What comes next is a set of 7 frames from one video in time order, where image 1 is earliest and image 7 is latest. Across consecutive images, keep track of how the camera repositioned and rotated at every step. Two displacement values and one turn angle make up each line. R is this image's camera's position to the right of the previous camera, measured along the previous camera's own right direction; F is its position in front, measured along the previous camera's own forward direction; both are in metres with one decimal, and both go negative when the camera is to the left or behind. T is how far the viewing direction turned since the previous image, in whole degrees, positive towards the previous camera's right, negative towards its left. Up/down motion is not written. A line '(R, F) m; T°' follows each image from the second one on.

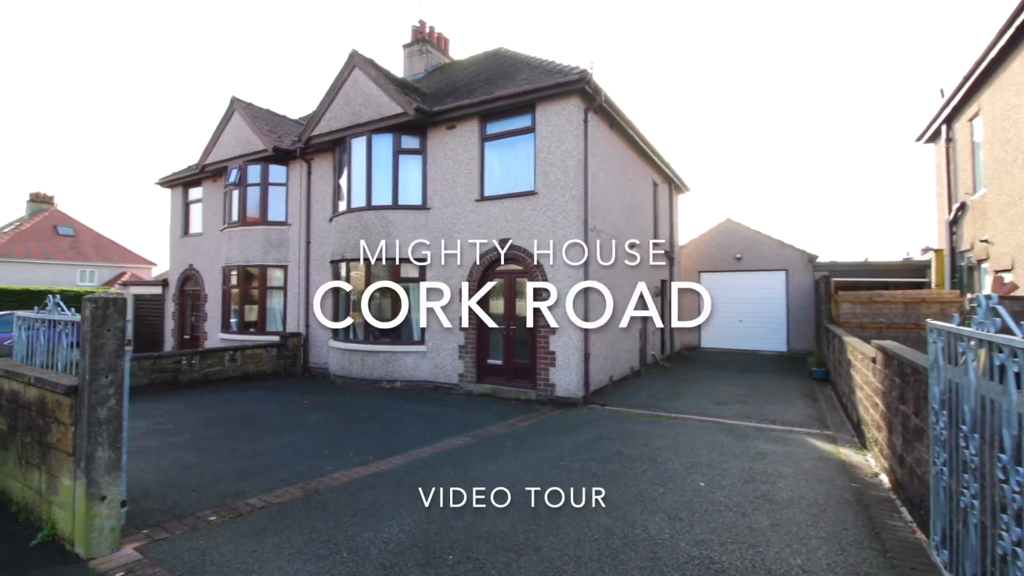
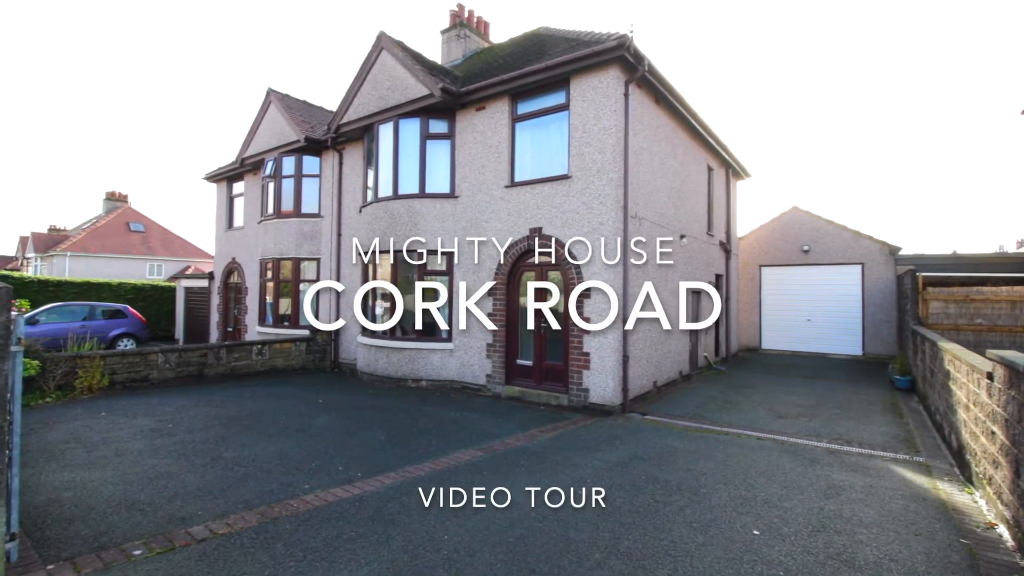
(+0.4, +0.9) m; -6°
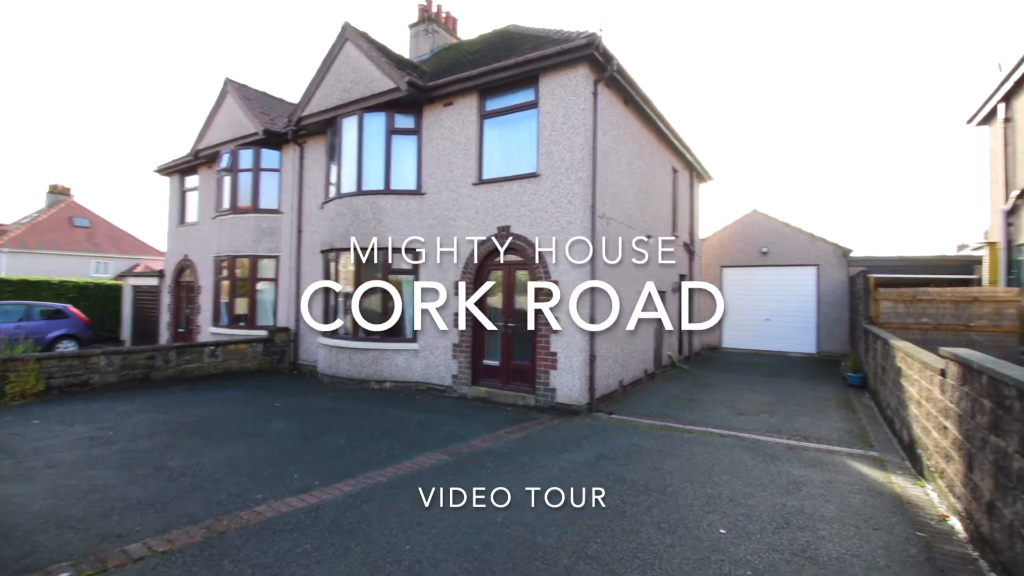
(0.0, +0.1) m; +4°
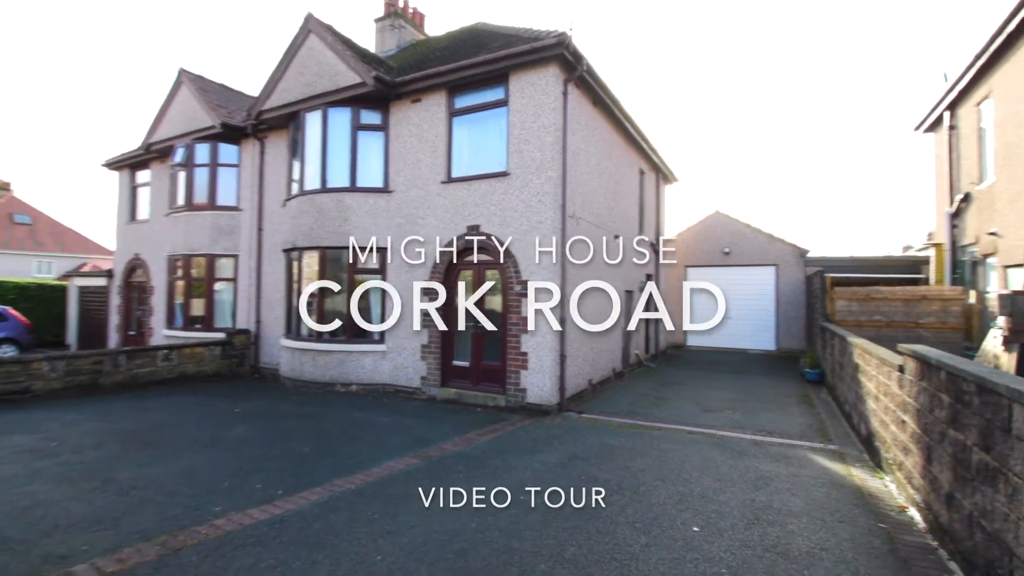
(0.0, +0.1) m; +4°
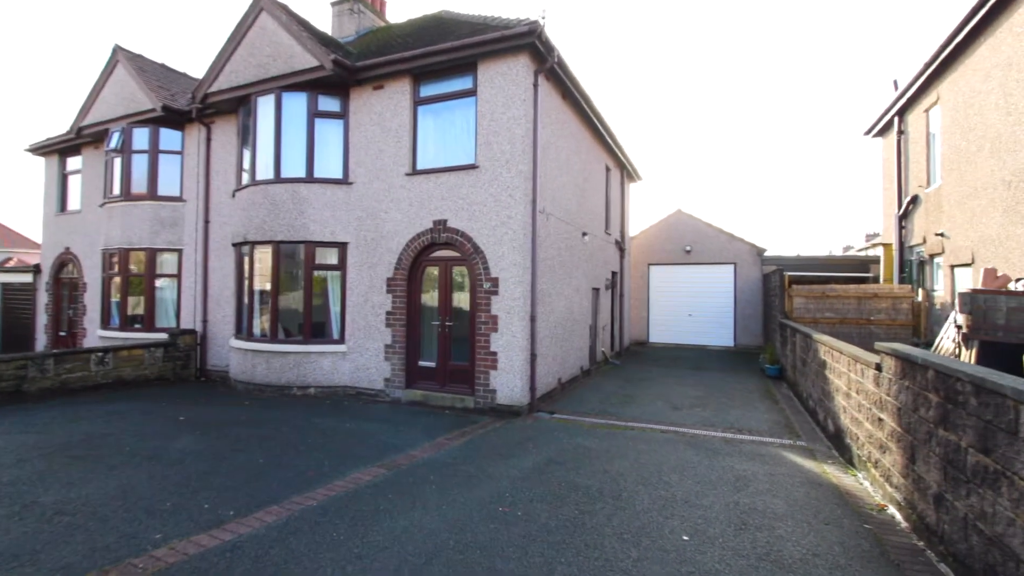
(-0.1, +0.3) m; +5°
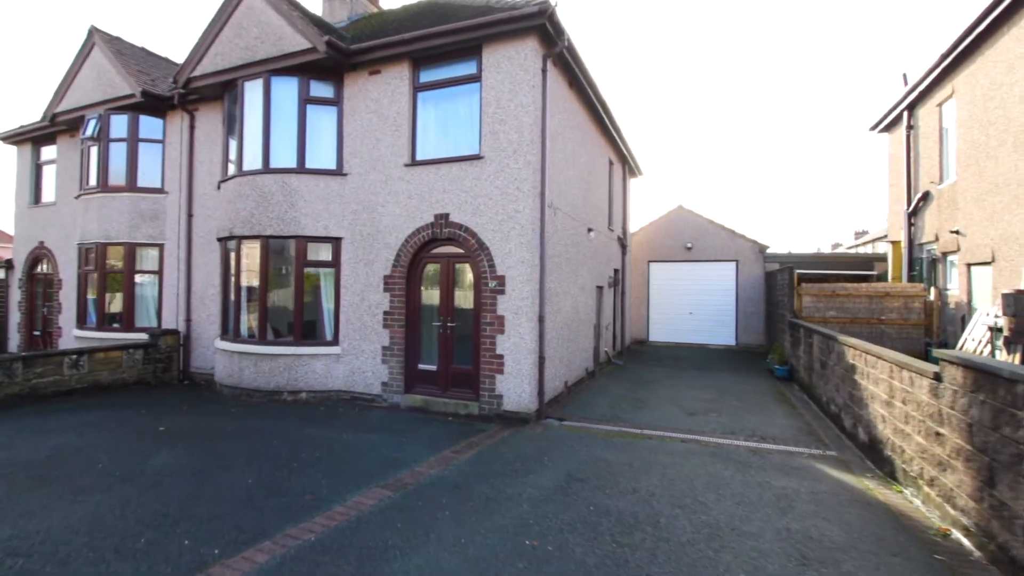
(-0.3, +0.5) m; +1°
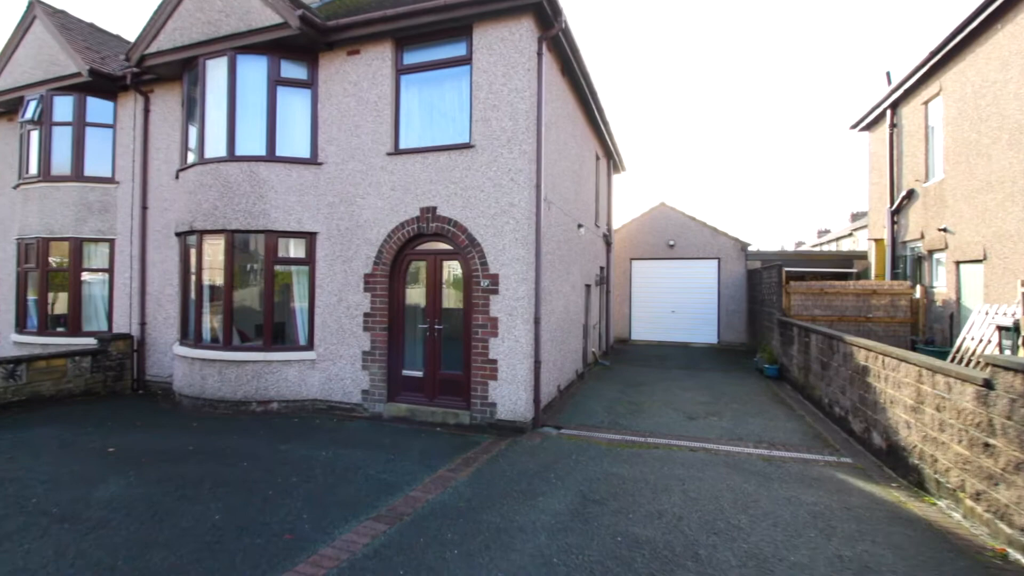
(-0.3, +0.5) m; +3°
